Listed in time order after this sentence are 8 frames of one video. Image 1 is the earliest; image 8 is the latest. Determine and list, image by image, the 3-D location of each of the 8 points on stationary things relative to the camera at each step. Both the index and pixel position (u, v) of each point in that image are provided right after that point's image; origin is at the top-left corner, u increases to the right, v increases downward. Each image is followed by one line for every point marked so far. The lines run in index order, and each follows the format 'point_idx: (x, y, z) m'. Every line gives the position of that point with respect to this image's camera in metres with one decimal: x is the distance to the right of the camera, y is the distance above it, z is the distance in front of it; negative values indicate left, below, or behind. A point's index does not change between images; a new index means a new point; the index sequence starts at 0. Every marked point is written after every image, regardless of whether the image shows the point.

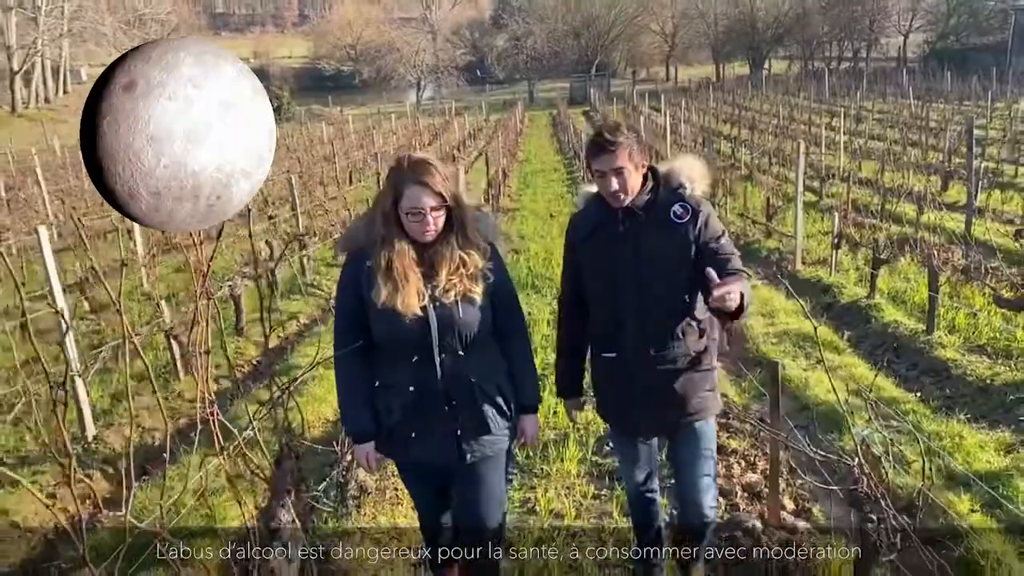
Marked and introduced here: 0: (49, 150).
0: (-8.5, +2.3, +16.9) m
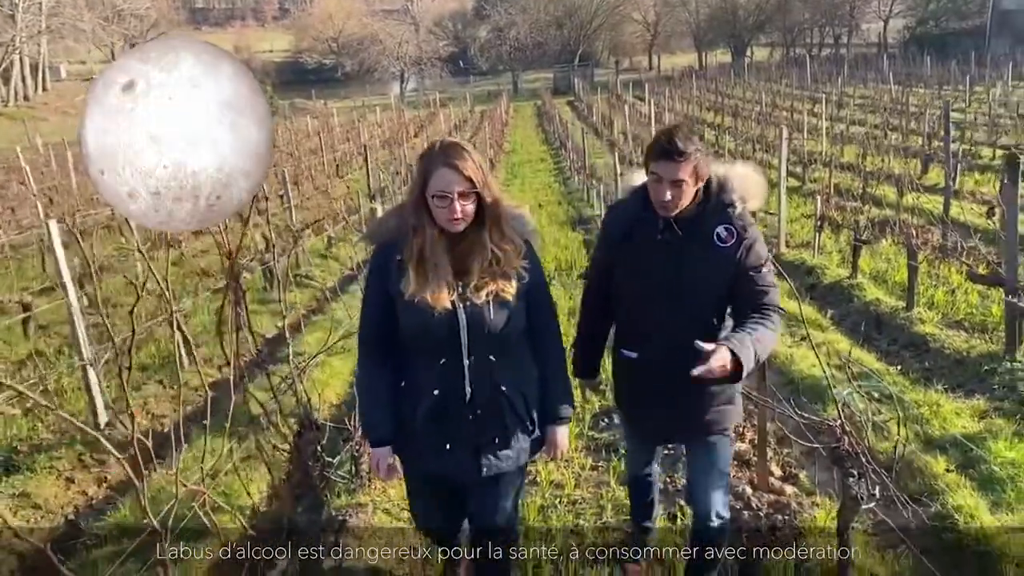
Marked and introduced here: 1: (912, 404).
0: (-8.8, +2.4, +16.9) m
1: (+2.3, -0.7, +5.2) m
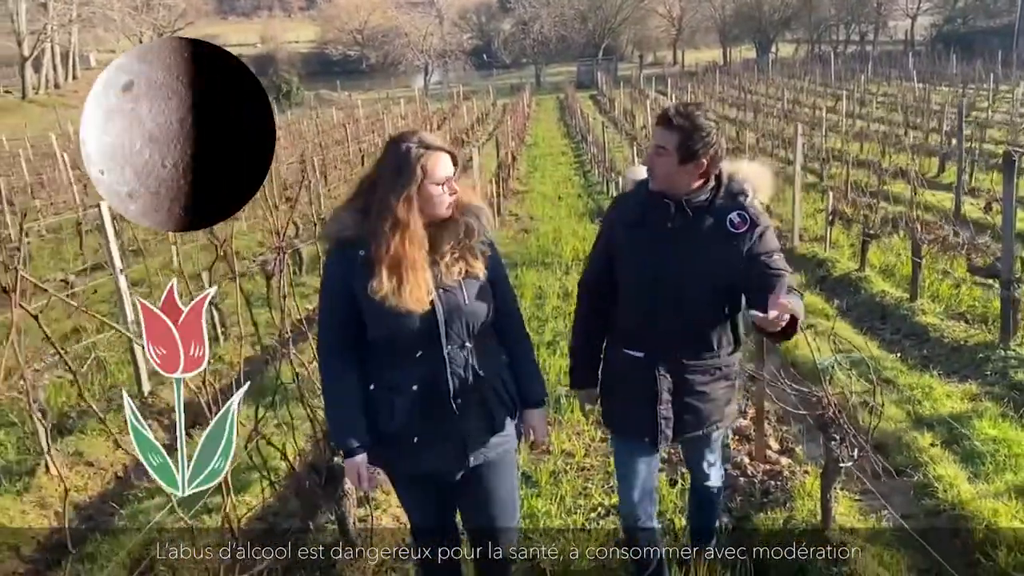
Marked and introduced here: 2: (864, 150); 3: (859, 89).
0: (-8.4, +2.7, +17.4) m
1: (+2.4, -0.6, +5.4) m
2: (+5.8, +2.4, +14.8) m
3: (+7.5, +4.3, +19.4) m
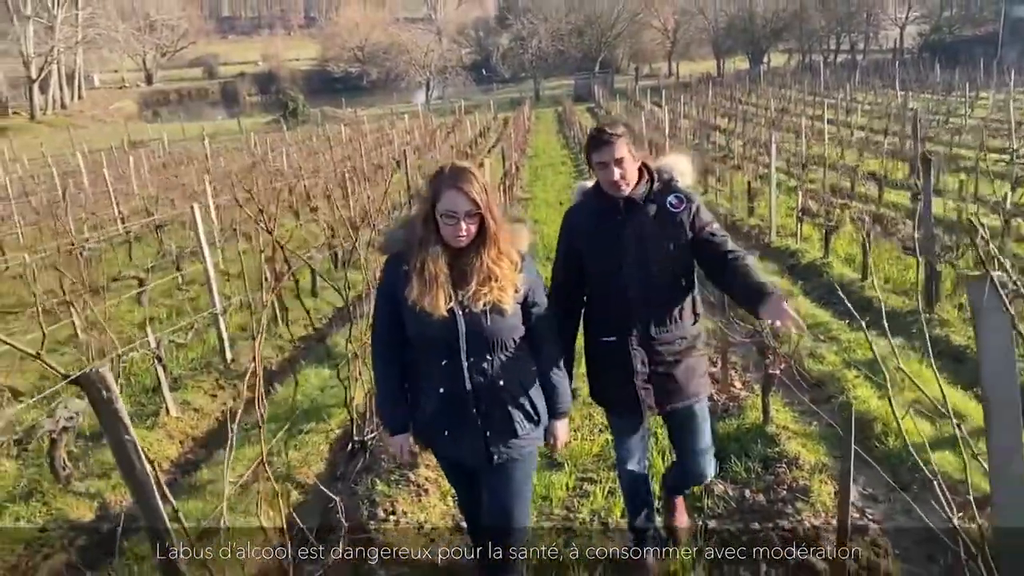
0: (-8.3, +2.5, +18.5) m
1: (+2.5, -0.5, +6.5) m
2: (+5.8, +2.4, +15.9) m
3: (+7.6, +4.4, +20.5) m
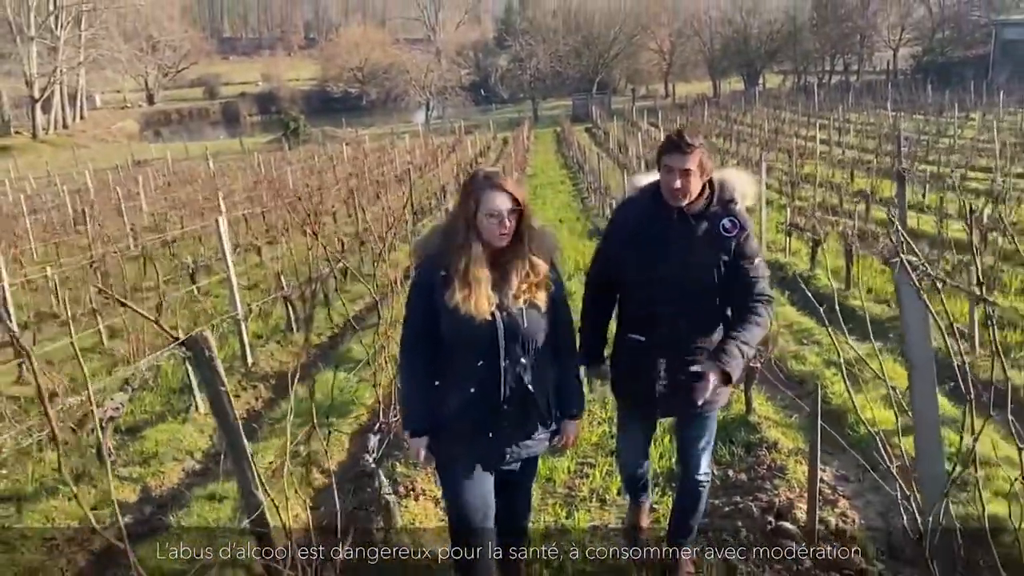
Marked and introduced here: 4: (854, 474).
0: (-8.3, +2.2, +19.0) m
1: (+2.5, -0.5, +6.9) m
2: (+5.8, +2.2, +16.4) m
3: (+7.6, +4.0, +21.0) m
4: (+1.5, -0.8, +4.0) m
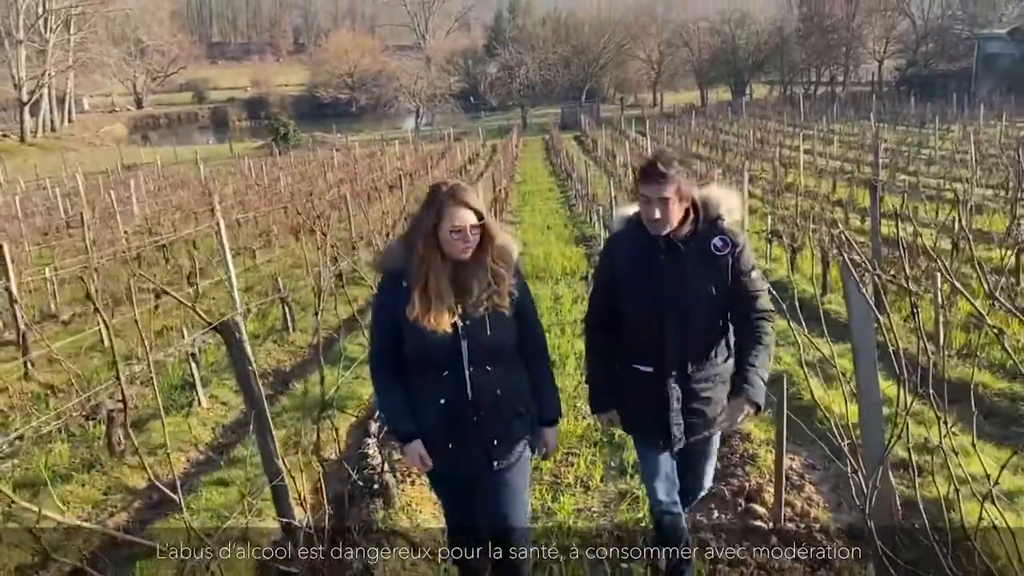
0: (-8.5, +2.1, +19.1) m
1: (+2.4, -0.6, +7.2) m
2: (+5.6, +2.0, +16.7) m
3: (+7.3, +3.8, +21.4) m
4: (+1.5, -0.8, +4.3) m
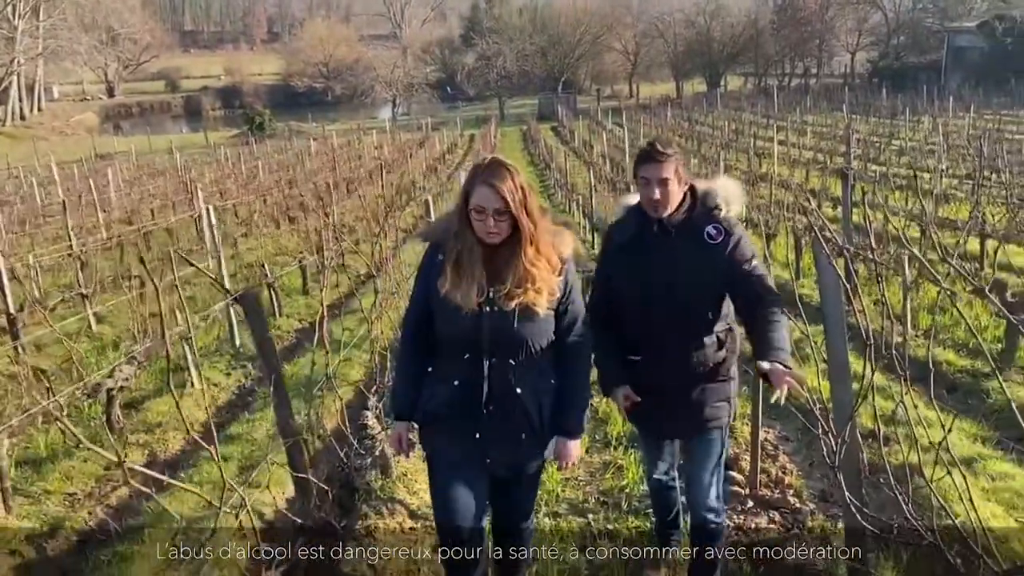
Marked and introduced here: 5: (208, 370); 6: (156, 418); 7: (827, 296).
0: (-9.0, +2.4, +19.0) m
1: (+2.3, -0.4, +7.4) m
2: (+5.2, +2.3, +17.0) m
3: (+6.8, +4.1, +21.7) m
4: (+1.4, -0.7, +4.5) m
5: (-2.1, -0.6, +6.2) m
6: (-2.1, -0.8, +5.2) m
7: (+1.0, 0.0, +3.0) m
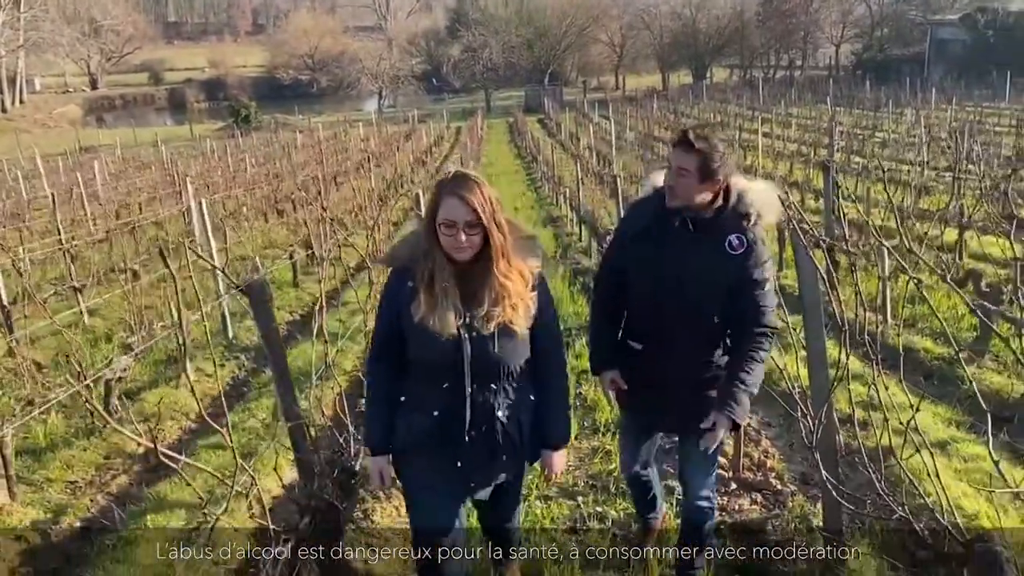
0: (-9.3, +2.5, +19.0) m
1: (+2.2, -0.4, +7.6) m
2: (+5.0, +2.4, +17.2) m
3: (+6.5, +4.3, +21.9) m
4: (+1.4, -0.7, +4.7) m
5: (-2.2, -0.5, +6.3) m
6: (-2.1, -0.7, +5.3) m
7: (+1.0, 0.0, +3.1) m
